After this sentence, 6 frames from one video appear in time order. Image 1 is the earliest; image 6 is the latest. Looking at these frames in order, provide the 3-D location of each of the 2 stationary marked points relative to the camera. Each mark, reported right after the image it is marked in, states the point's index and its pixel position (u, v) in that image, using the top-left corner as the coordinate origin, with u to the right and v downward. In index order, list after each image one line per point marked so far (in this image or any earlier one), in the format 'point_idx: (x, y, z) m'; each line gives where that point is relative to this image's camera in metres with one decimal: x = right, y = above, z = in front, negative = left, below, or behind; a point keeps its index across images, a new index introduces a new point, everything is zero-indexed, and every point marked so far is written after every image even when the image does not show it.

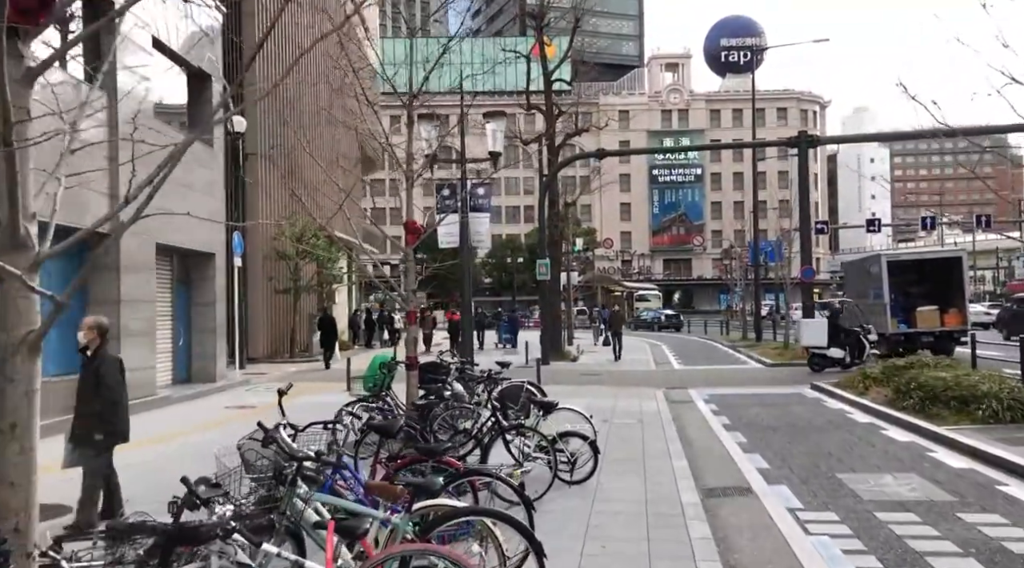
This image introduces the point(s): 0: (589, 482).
0: (+0.8, -1.9, +9.5) m
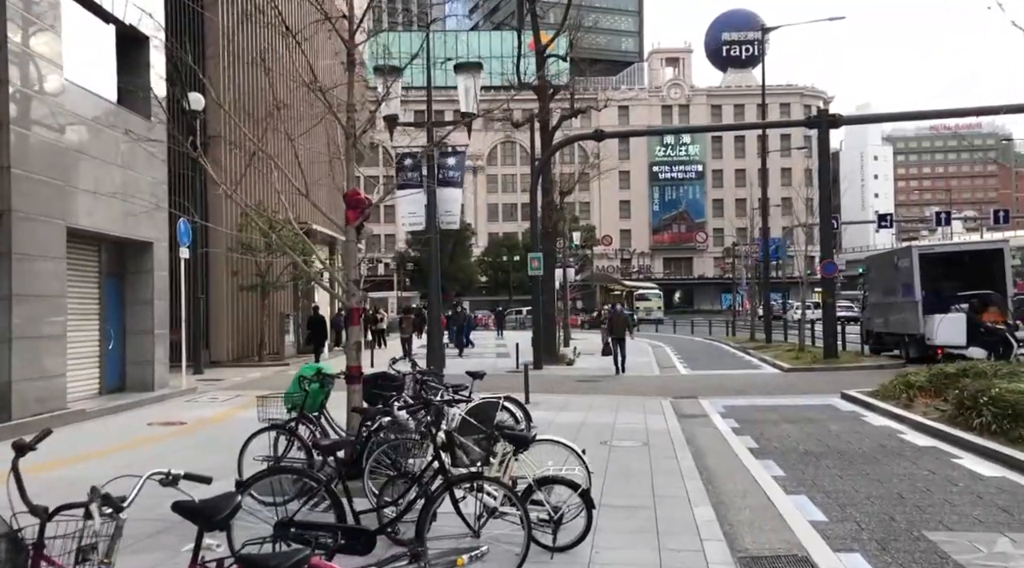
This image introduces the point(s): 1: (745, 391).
0: (+0.5, -1.8, +6.8) m
1: (+4.5, -2.1, +18.7) m
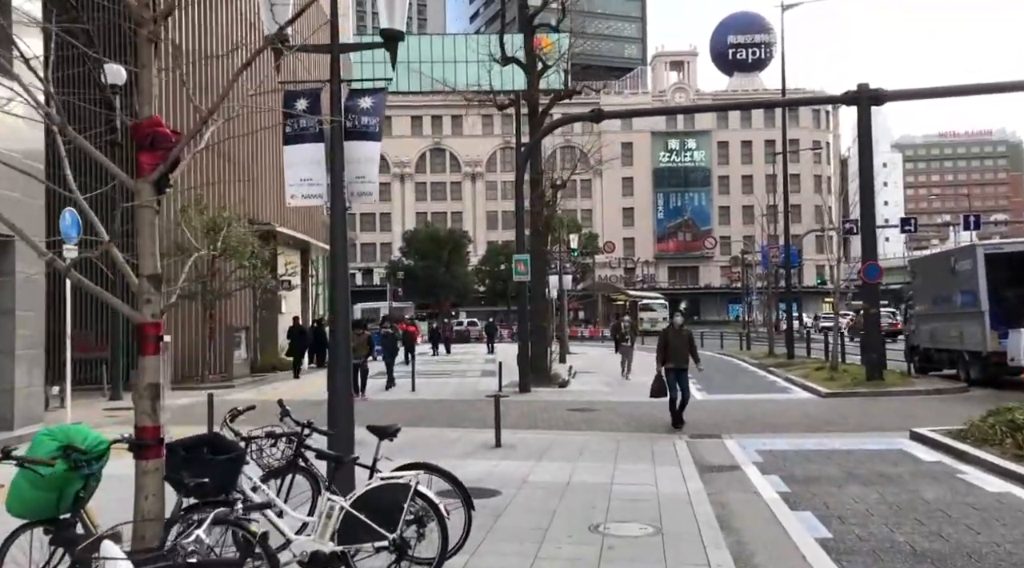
0: (0.0, -1.8, +2.6) m
1: (+4.0, -2.1, +14.5) m
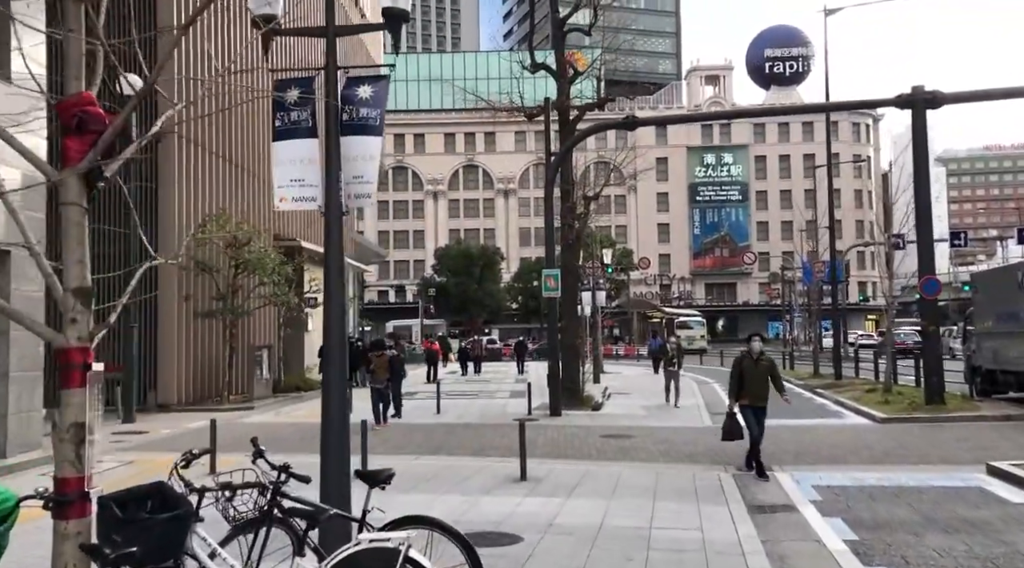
0: (-0.1, -1.8, +1.4) m
1: (+4.4, -2.4, +13.2) m
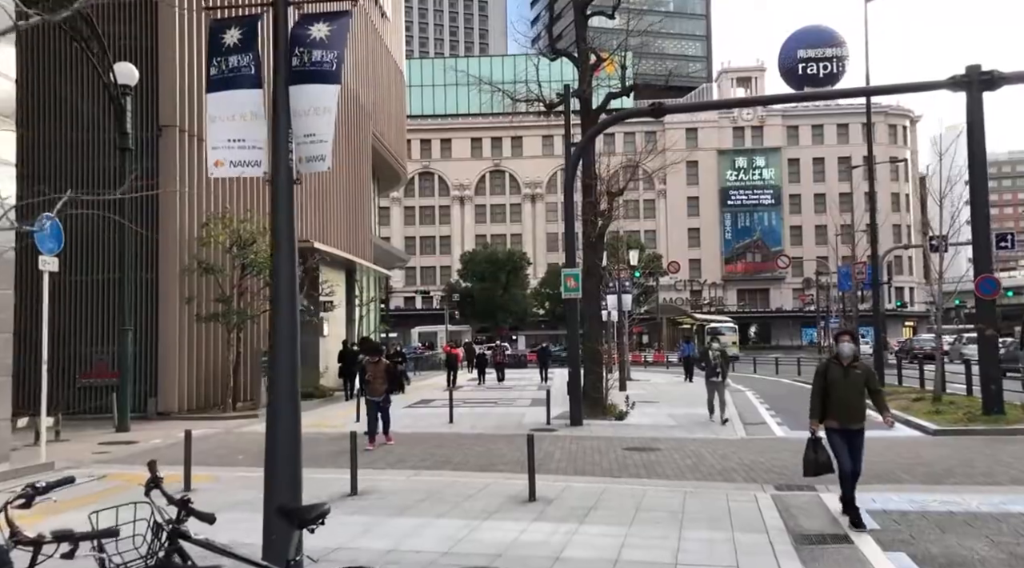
0: (-0.3, -1.6, 0.0) m
1: (+4.5, -2.3, +11.6) m
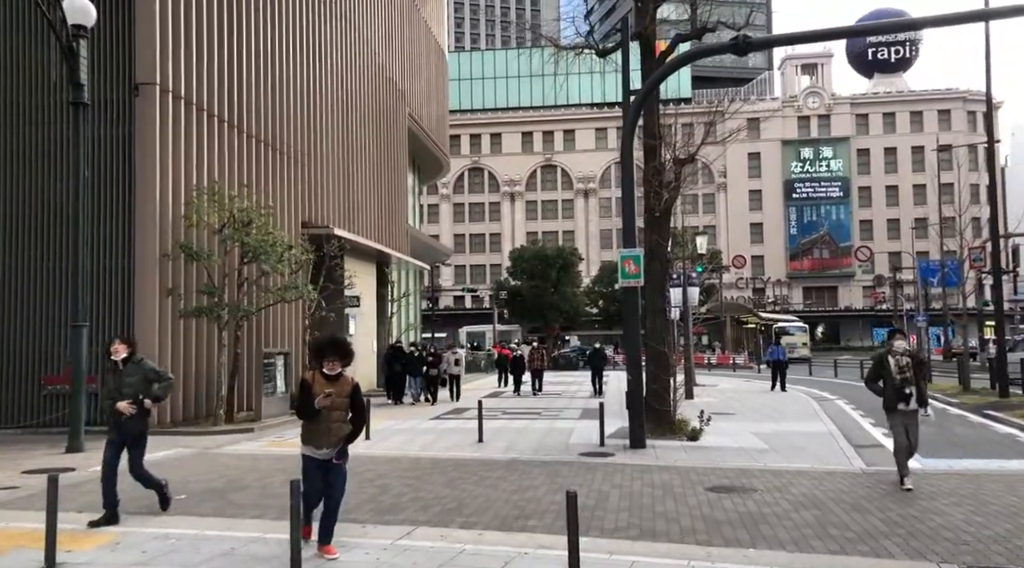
0: (-0.7, -1.4, -4.1) m
1: (+4.8, -2.0, +7.2) m
